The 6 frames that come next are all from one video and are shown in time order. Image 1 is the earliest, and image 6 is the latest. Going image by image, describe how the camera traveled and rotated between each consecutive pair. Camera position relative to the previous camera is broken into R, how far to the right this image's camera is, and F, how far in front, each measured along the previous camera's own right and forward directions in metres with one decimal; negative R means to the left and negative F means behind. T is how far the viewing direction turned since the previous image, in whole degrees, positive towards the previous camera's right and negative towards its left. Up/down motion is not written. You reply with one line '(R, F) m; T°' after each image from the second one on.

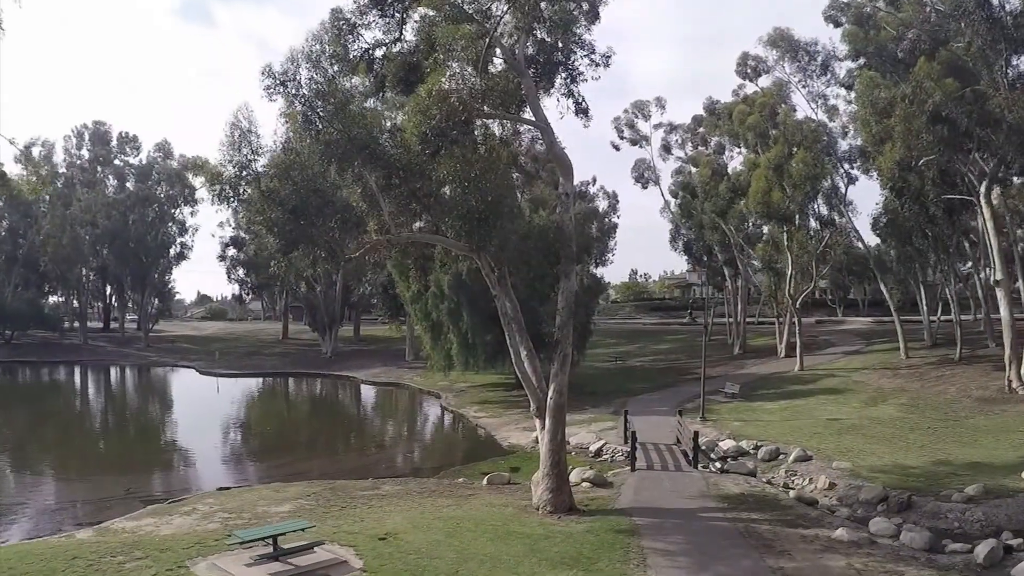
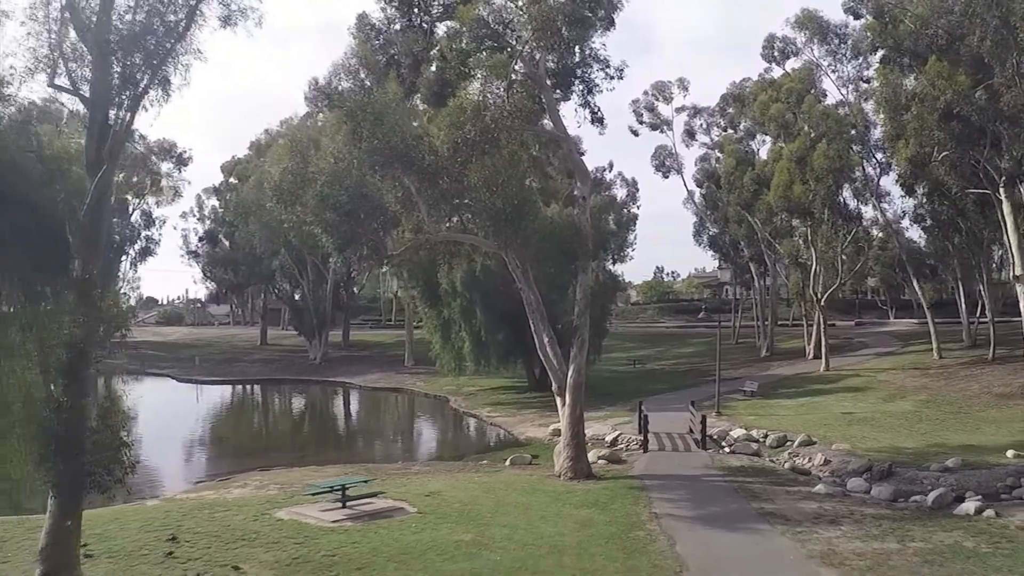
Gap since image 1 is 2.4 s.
(-0.2, -2.0) m; -1°
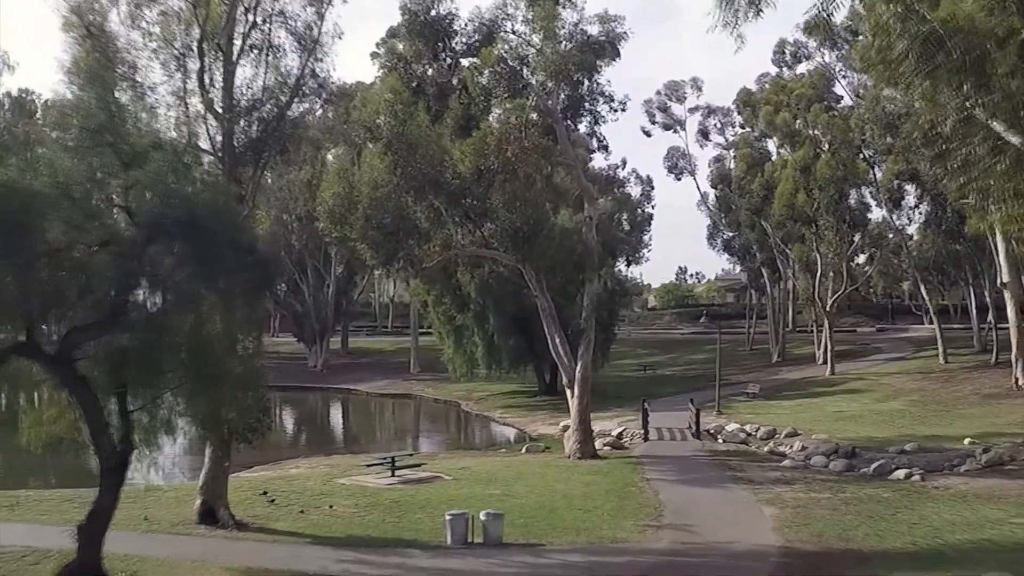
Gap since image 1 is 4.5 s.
(-0.2, -2.7) m; -1°
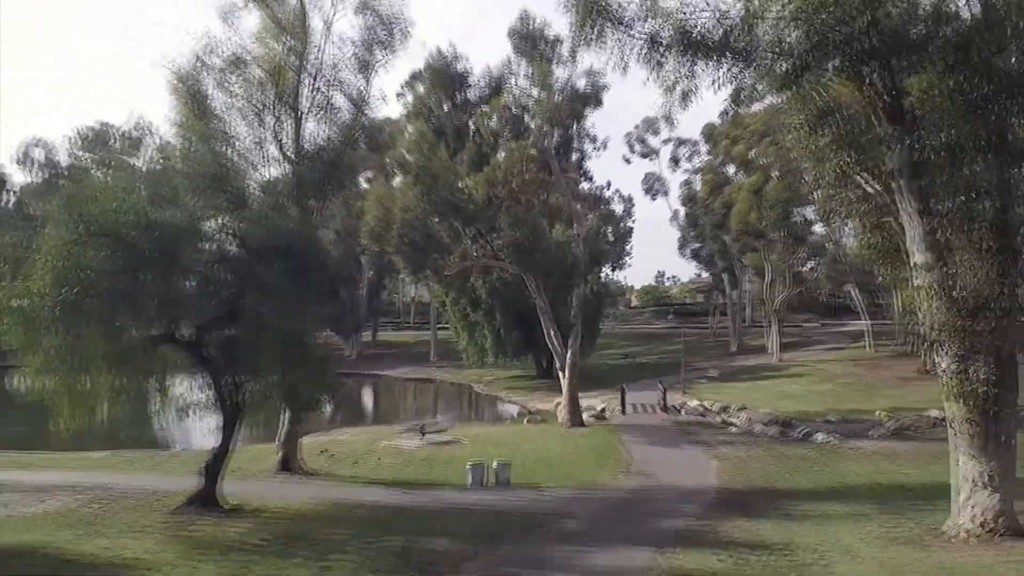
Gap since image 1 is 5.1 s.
(-0.7, -4.6) m; +1°
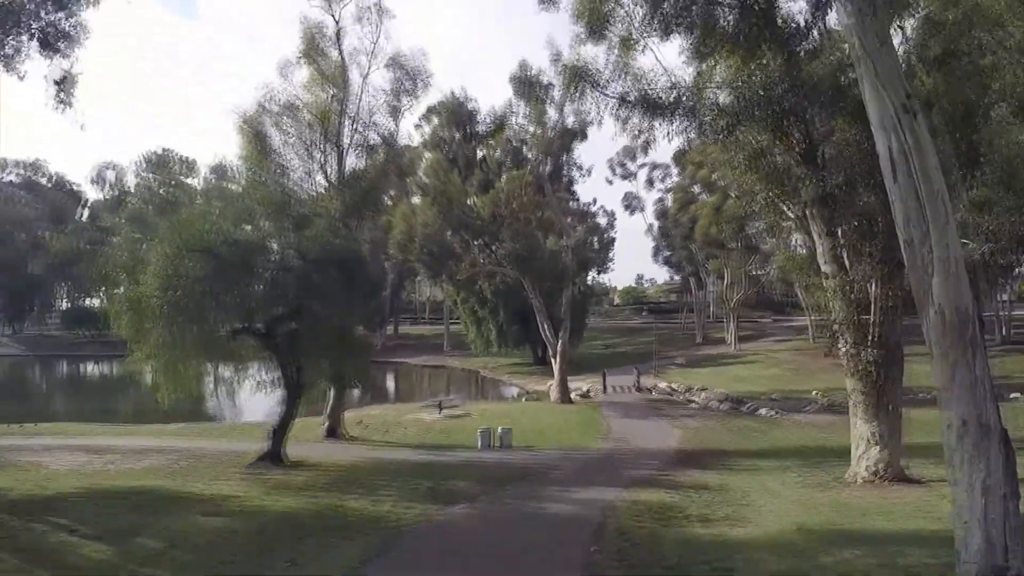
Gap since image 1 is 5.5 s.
(-0.1, -5.1) m; 0°
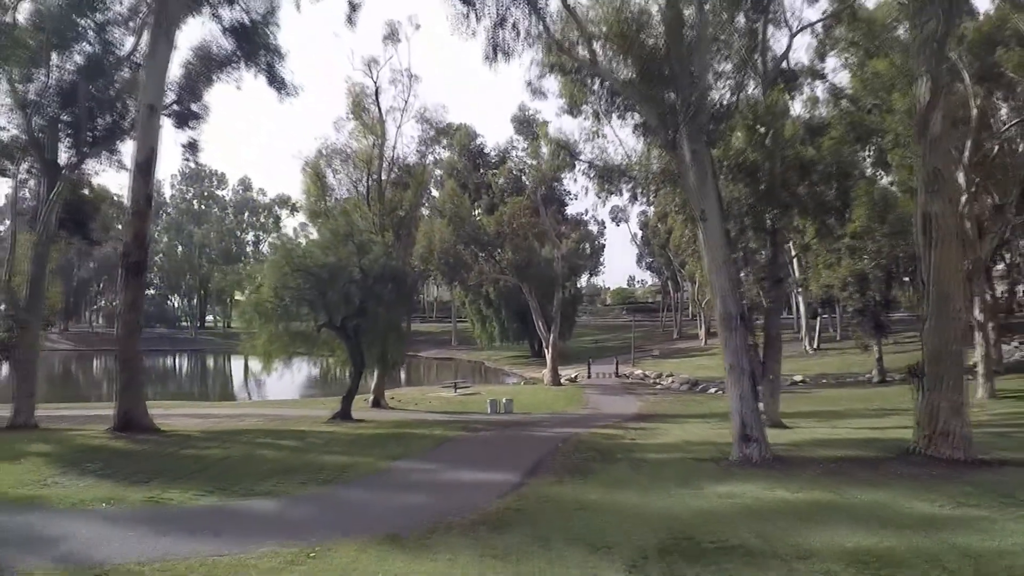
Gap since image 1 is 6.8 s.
(-0.1, -8.0) m; 0°
